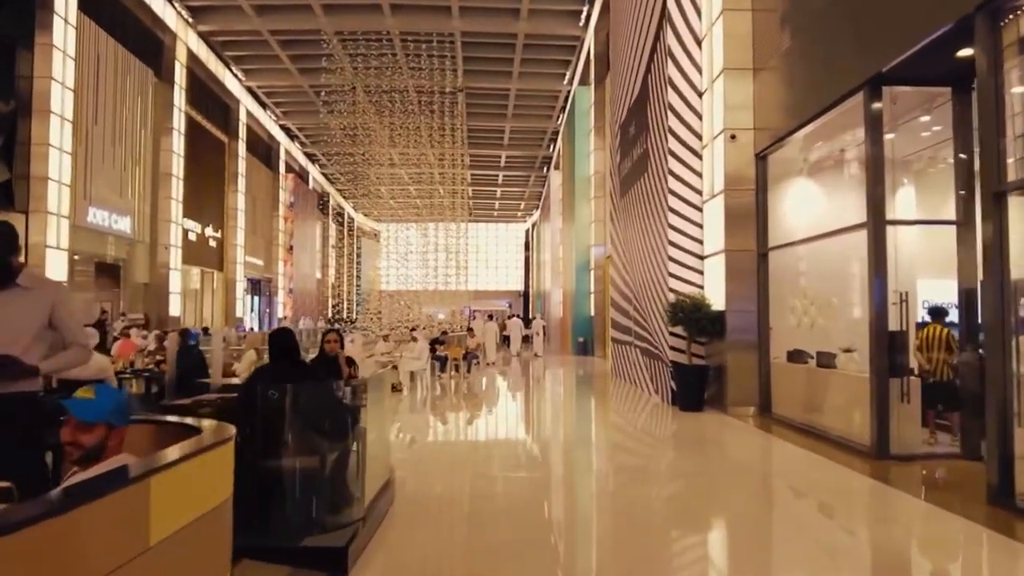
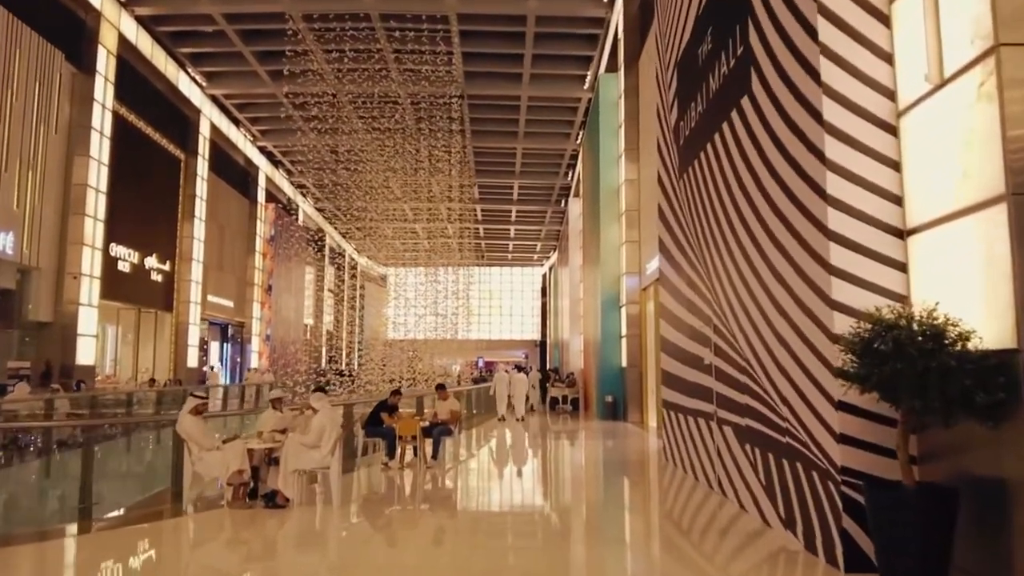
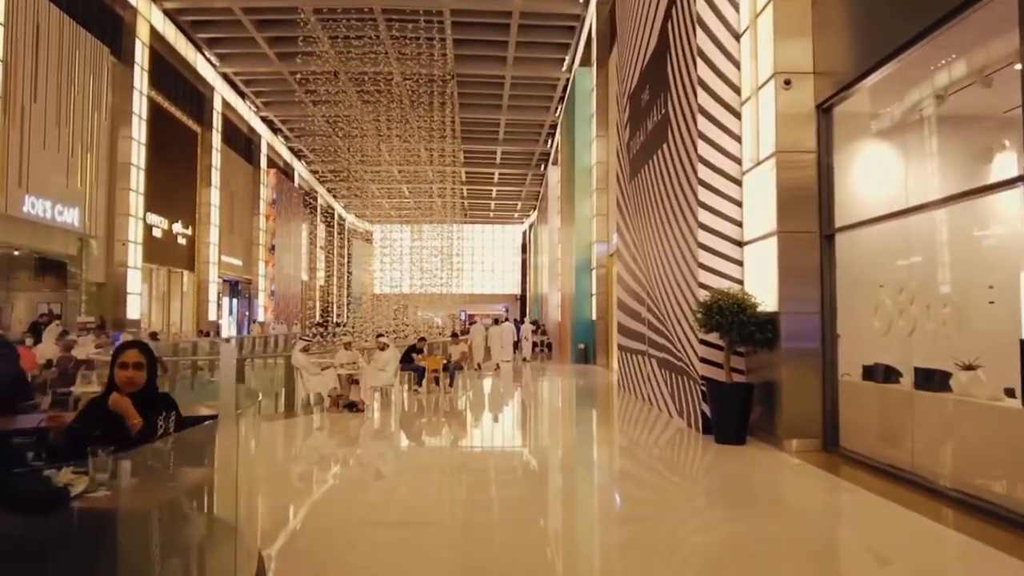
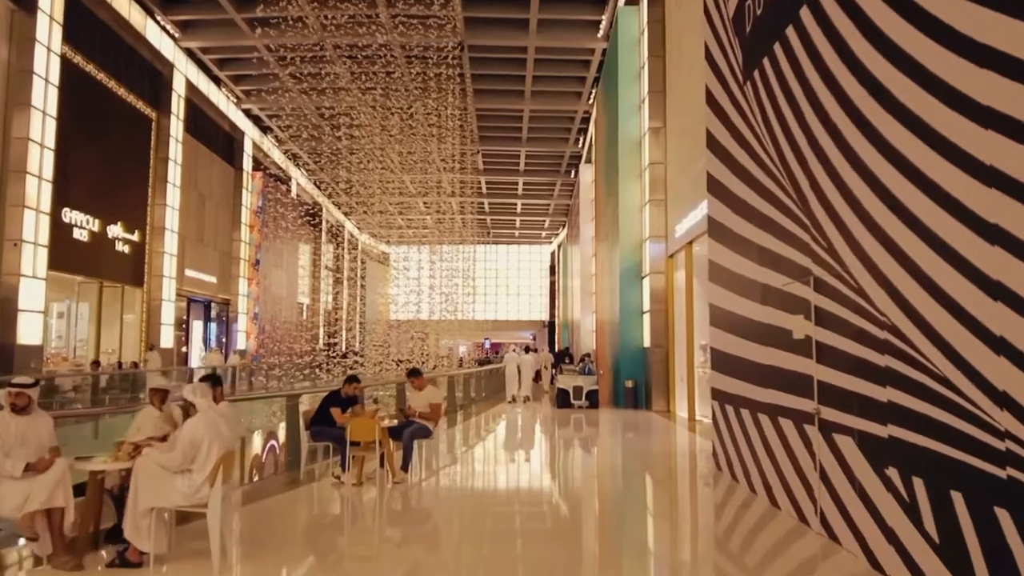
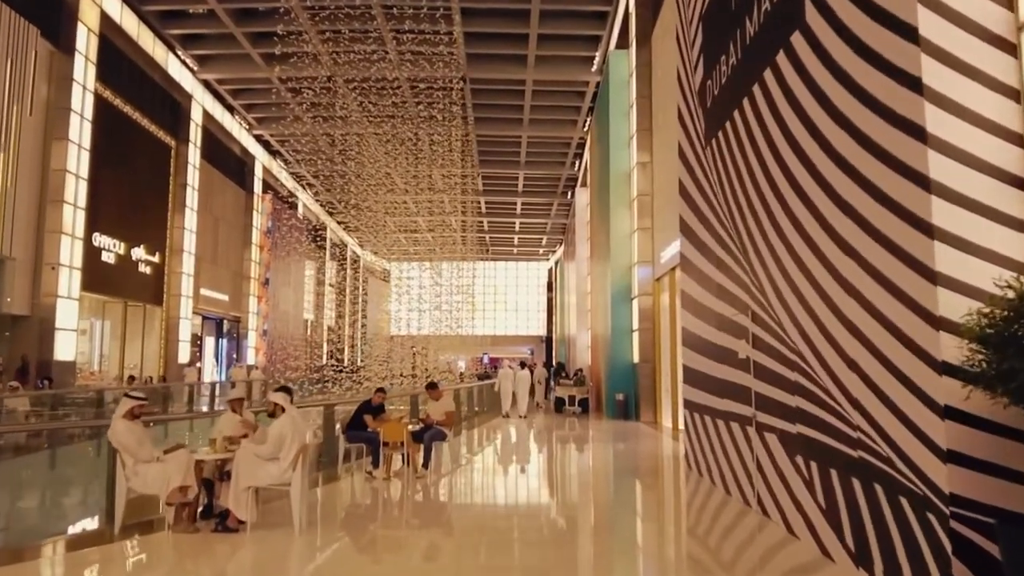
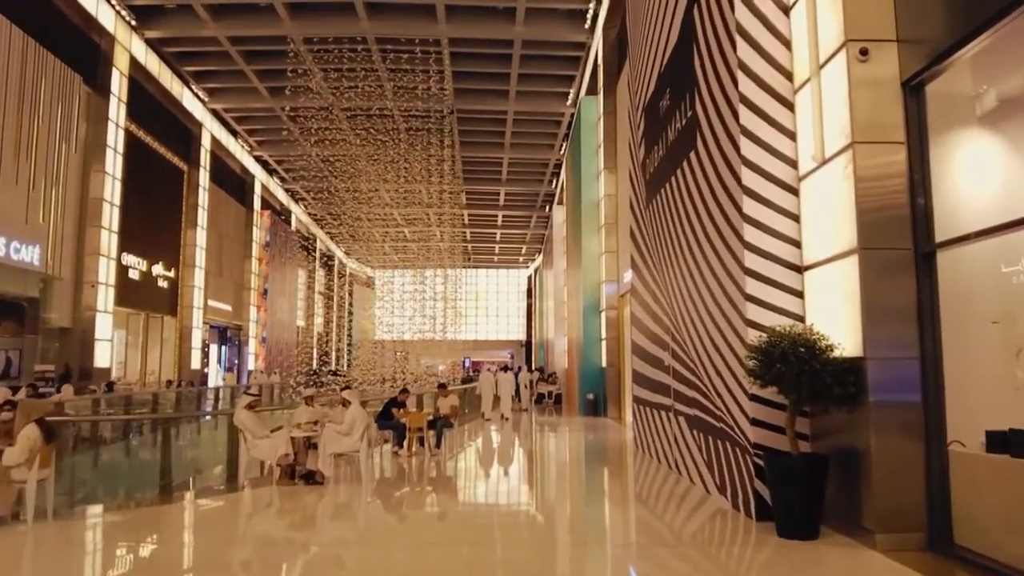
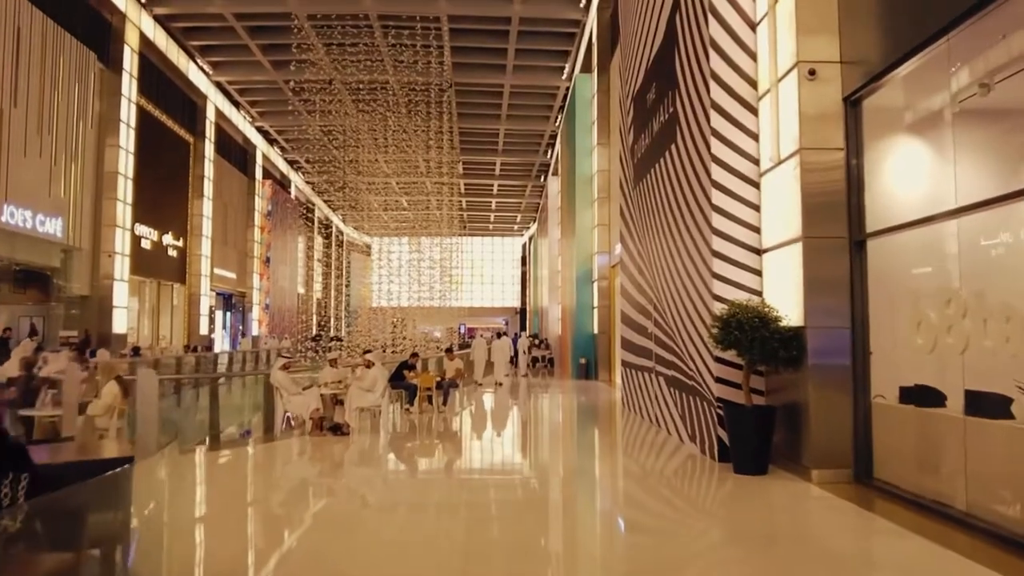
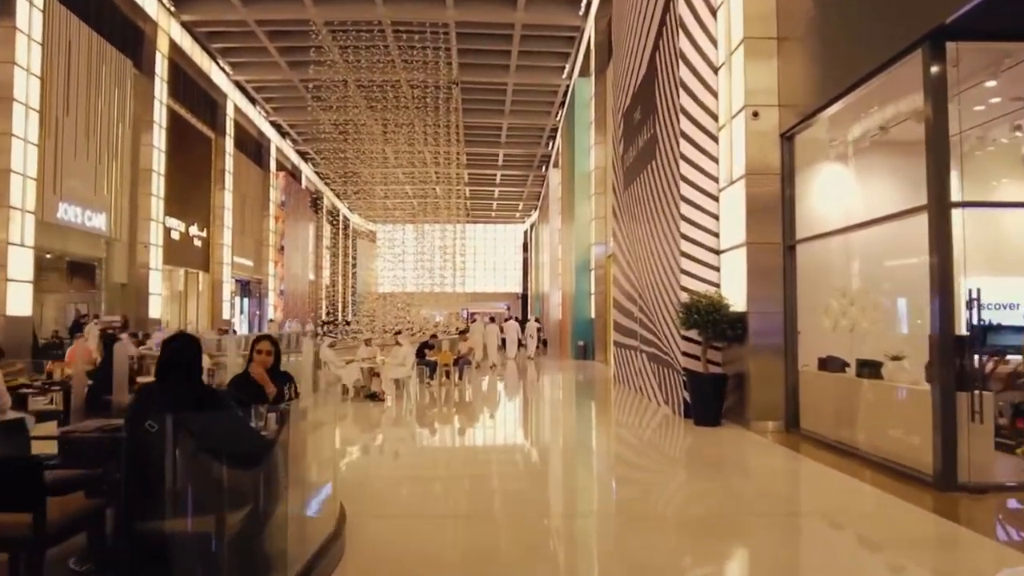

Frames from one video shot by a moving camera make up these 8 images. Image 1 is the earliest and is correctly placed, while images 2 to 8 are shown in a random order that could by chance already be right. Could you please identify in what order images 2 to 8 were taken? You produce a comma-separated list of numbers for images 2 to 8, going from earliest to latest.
8, 3, 7, 6, 2, 5, 4
